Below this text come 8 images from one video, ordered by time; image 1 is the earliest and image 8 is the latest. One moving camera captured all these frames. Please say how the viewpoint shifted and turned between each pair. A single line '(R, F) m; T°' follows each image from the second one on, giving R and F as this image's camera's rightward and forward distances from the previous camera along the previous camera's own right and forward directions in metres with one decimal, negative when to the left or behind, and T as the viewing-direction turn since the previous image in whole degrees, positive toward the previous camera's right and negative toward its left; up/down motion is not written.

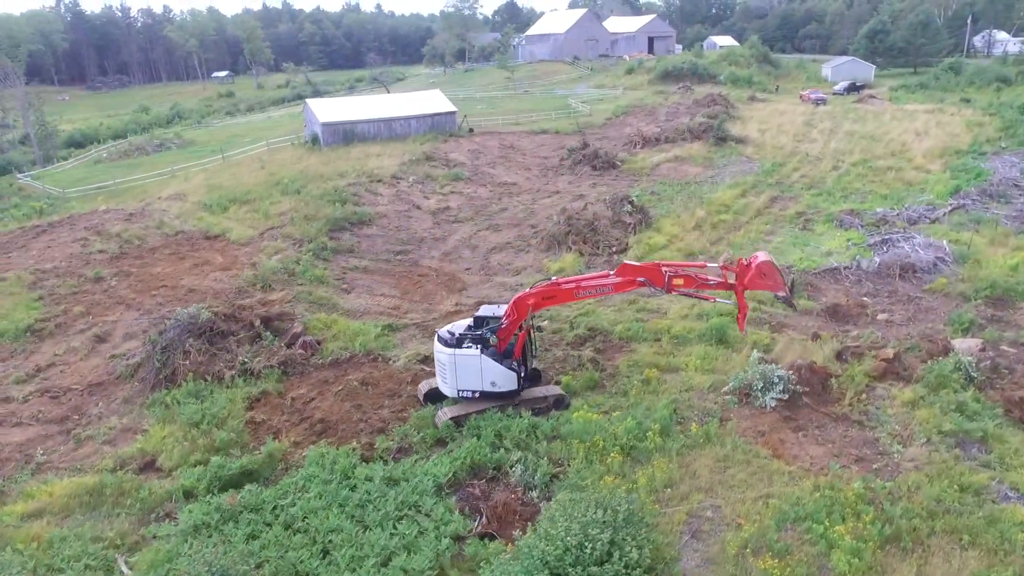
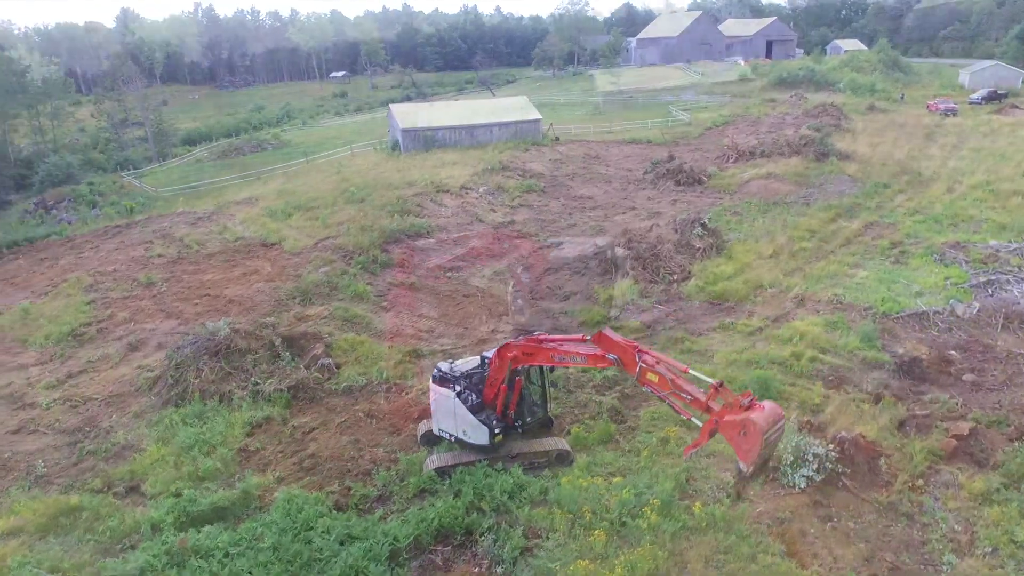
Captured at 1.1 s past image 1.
(+0.3, +0.2) m; -9°
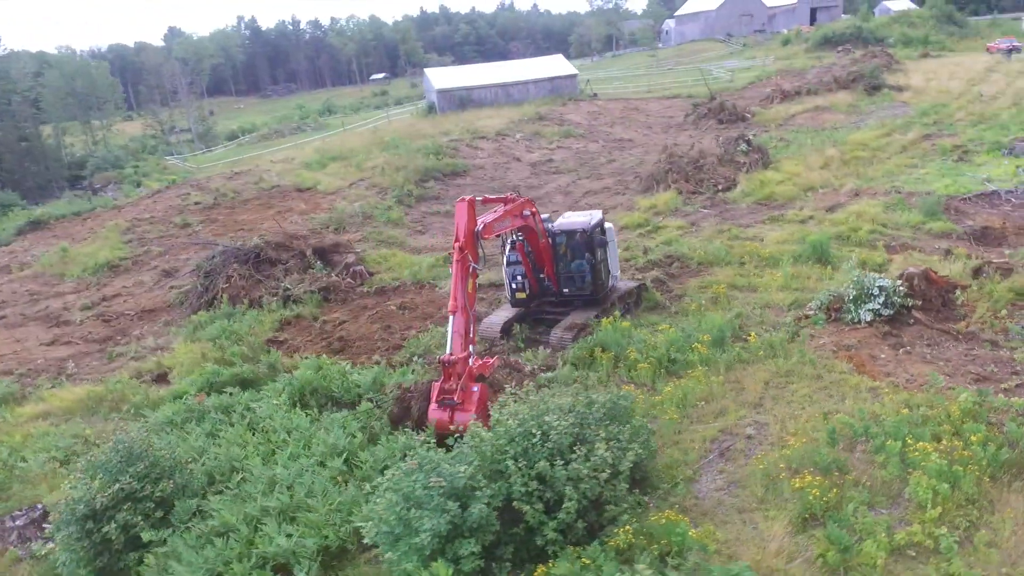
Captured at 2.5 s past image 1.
(-2.4, +0.3) m; +12°
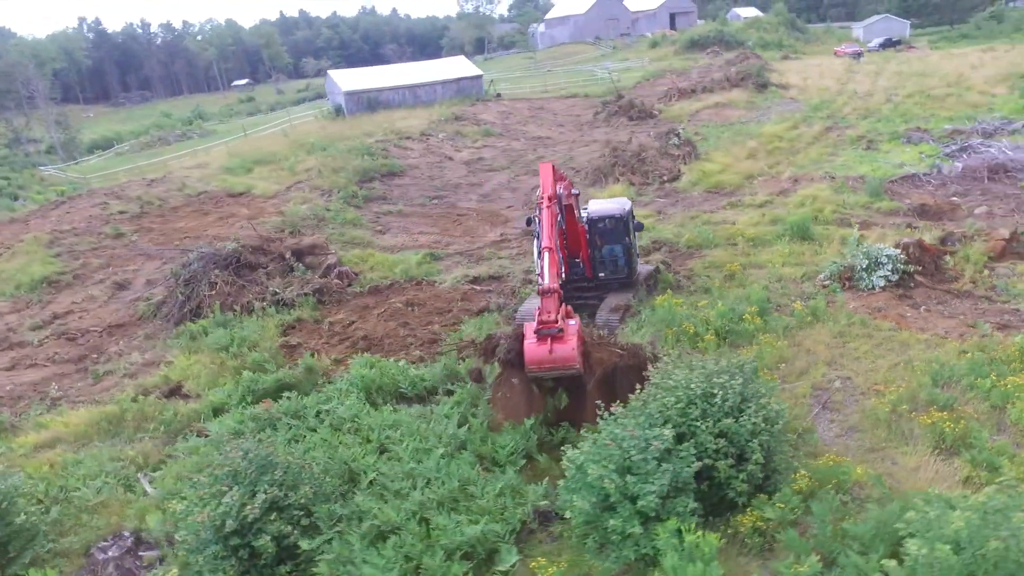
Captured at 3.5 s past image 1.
(-2.4, +0.1) m; +11°
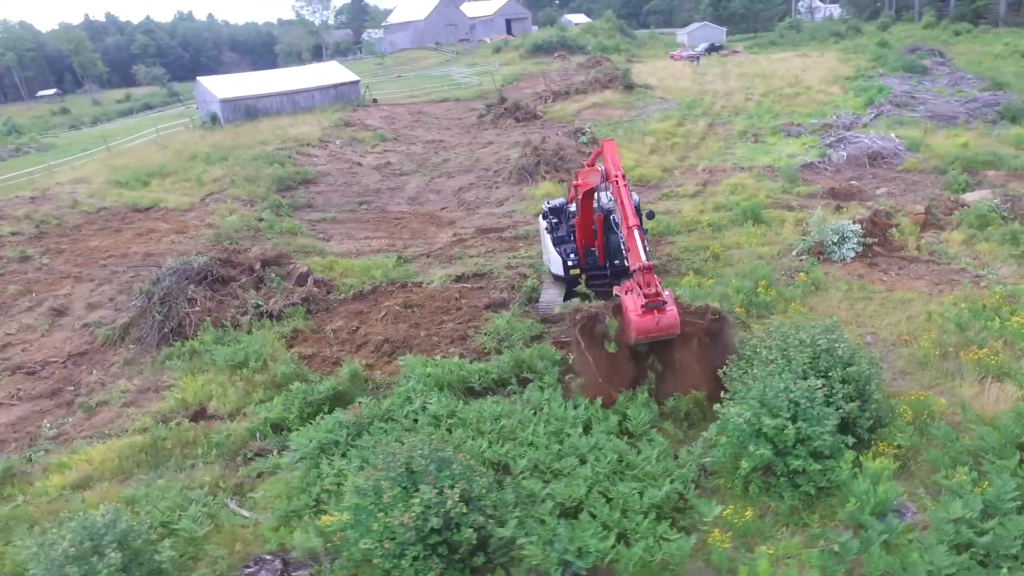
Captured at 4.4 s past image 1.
(-2.8, 0.0) m; +13°
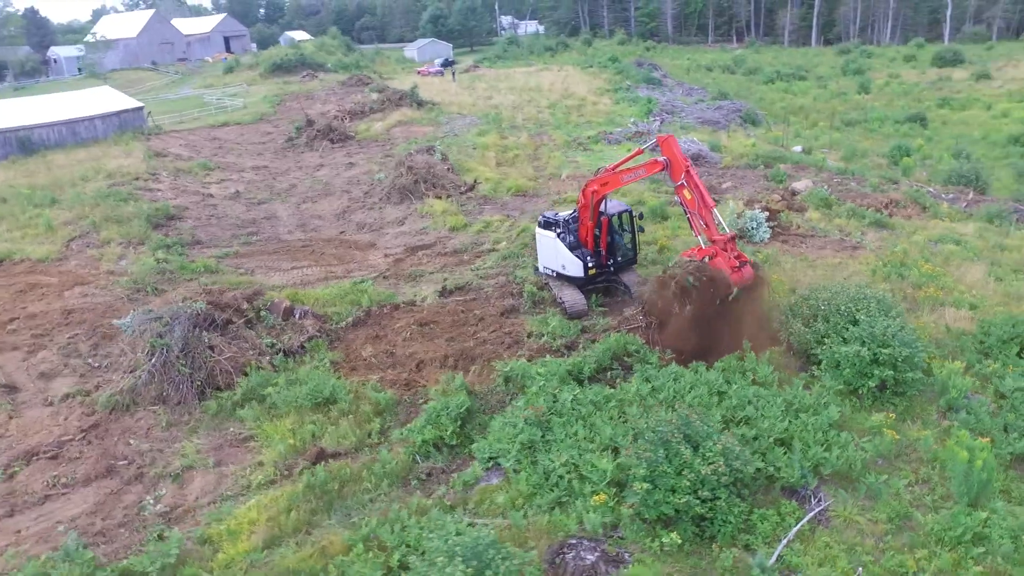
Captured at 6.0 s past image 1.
(-5.1, -0.2) m; +22°
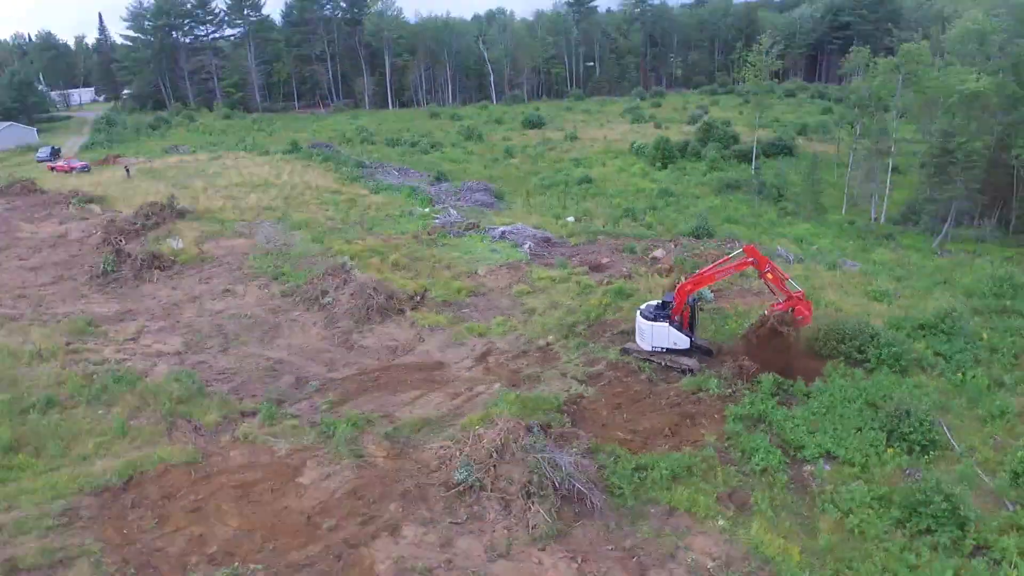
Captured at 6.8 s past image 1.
(-13.2, 0.0) m; +37°
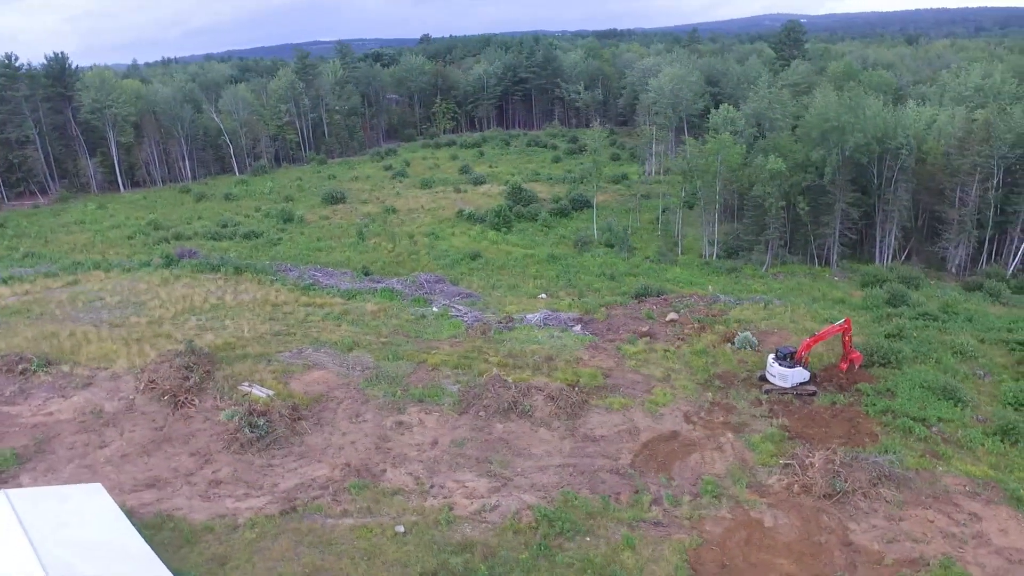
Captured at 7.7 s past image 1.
(-19.9, -0.8) m; +31°
